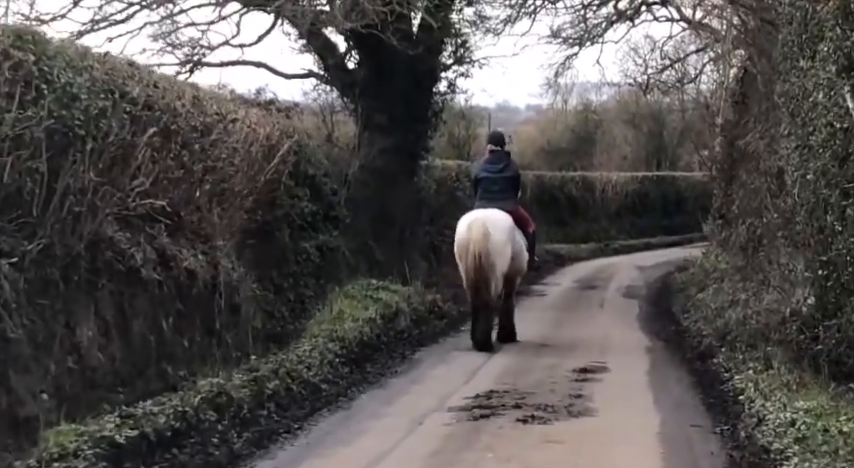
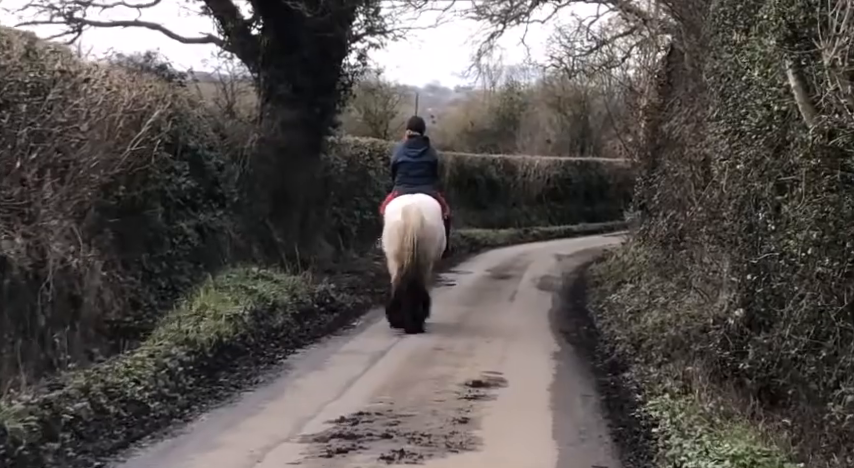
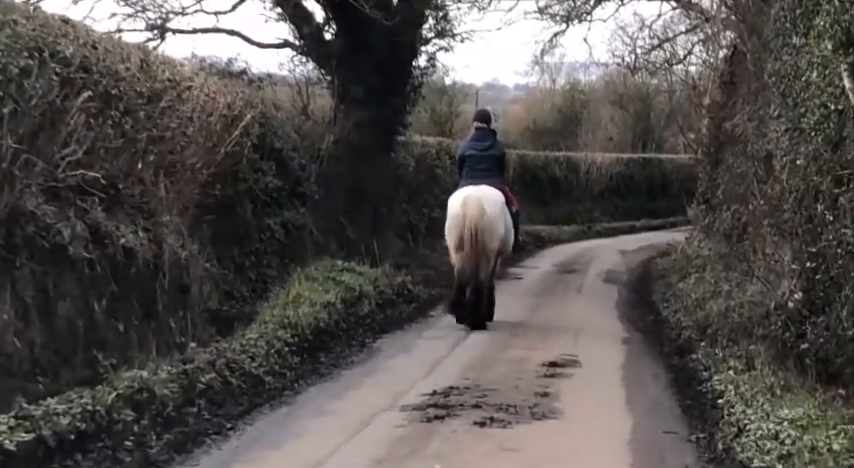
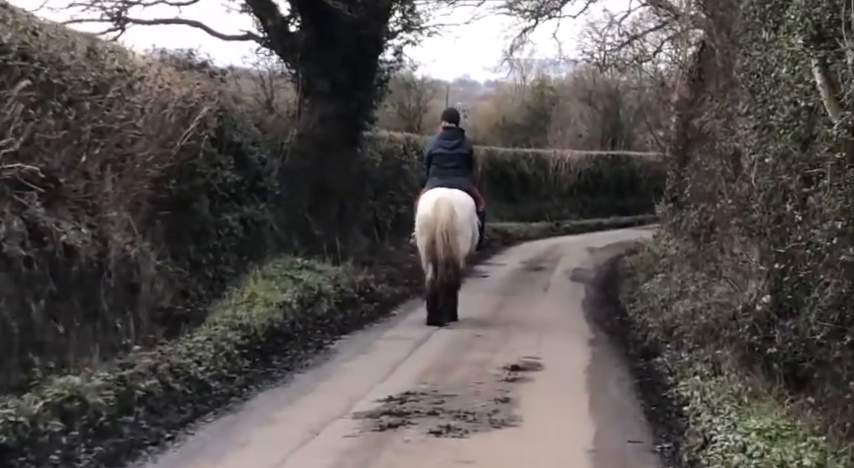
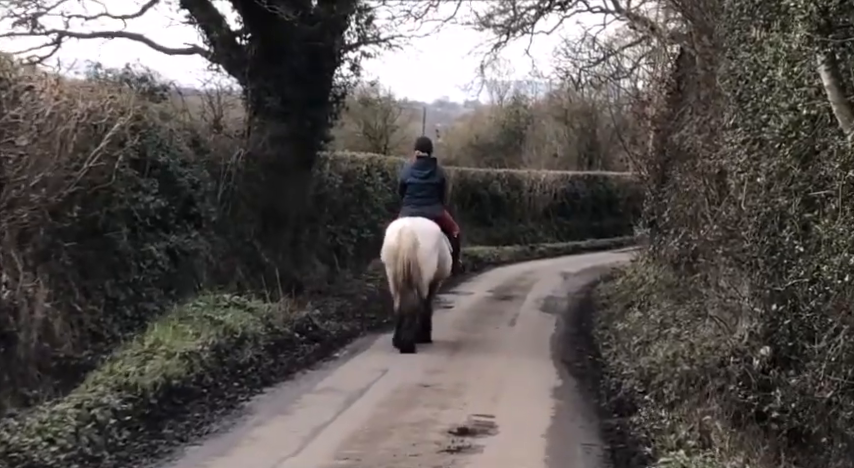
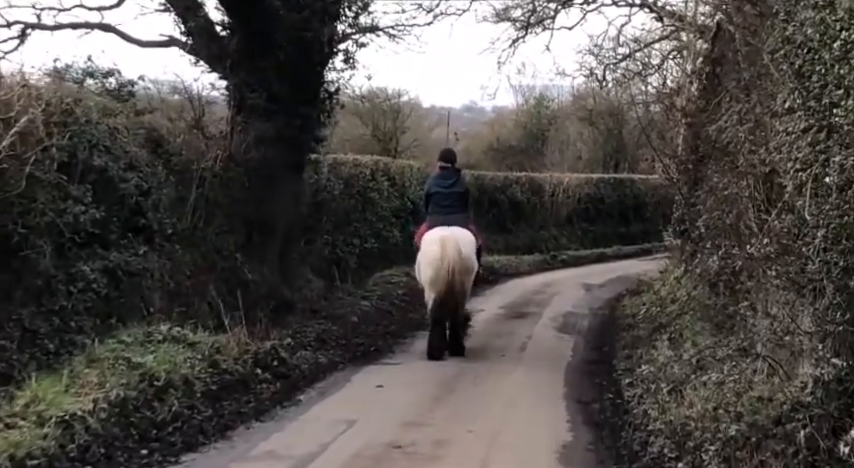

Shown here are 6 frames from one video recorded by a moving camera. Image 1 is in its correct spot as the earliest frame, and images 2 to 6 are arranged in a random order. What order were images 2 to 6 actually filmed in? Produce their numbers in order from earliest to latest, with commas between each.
3, 4, 2, 5, 6
